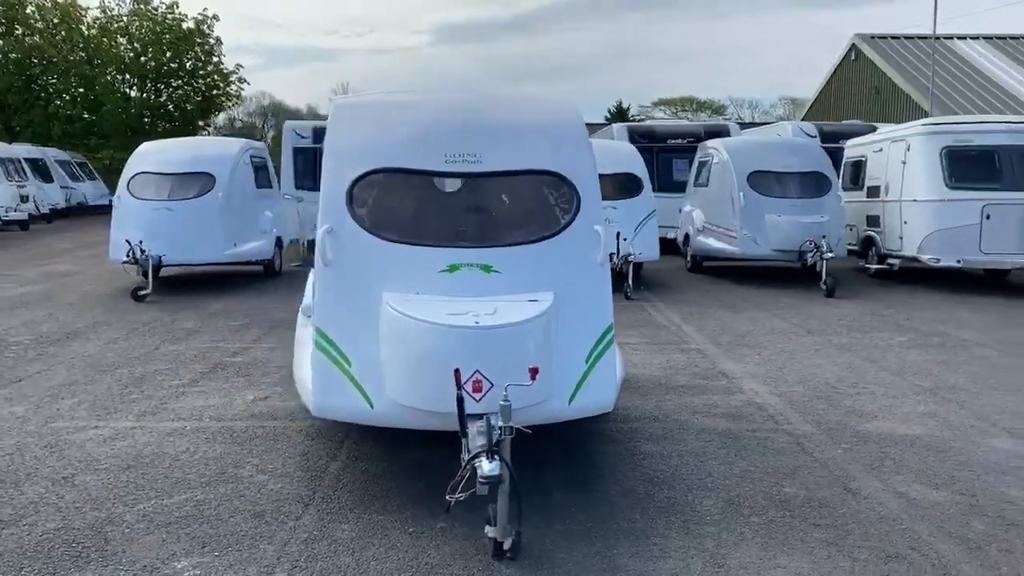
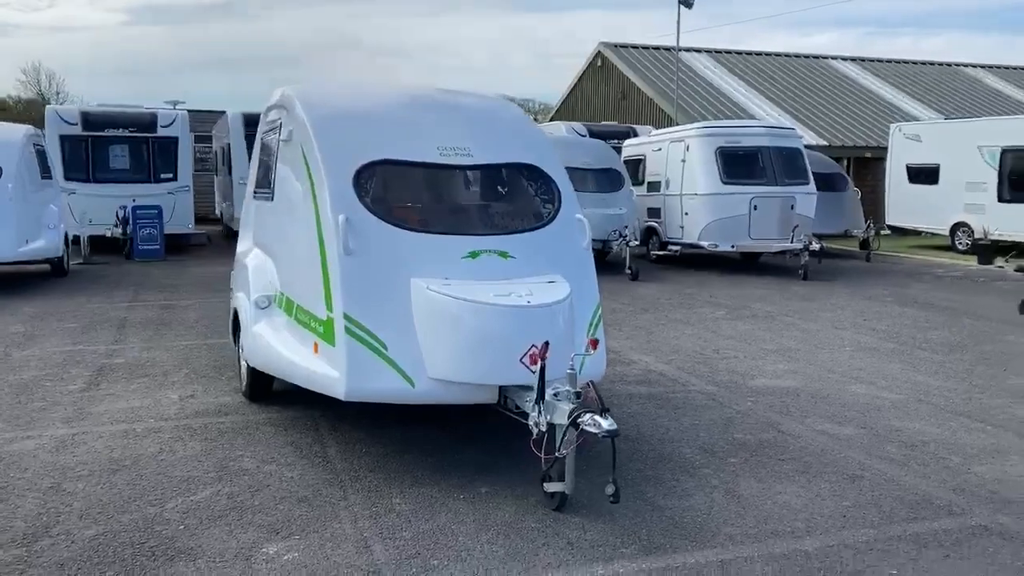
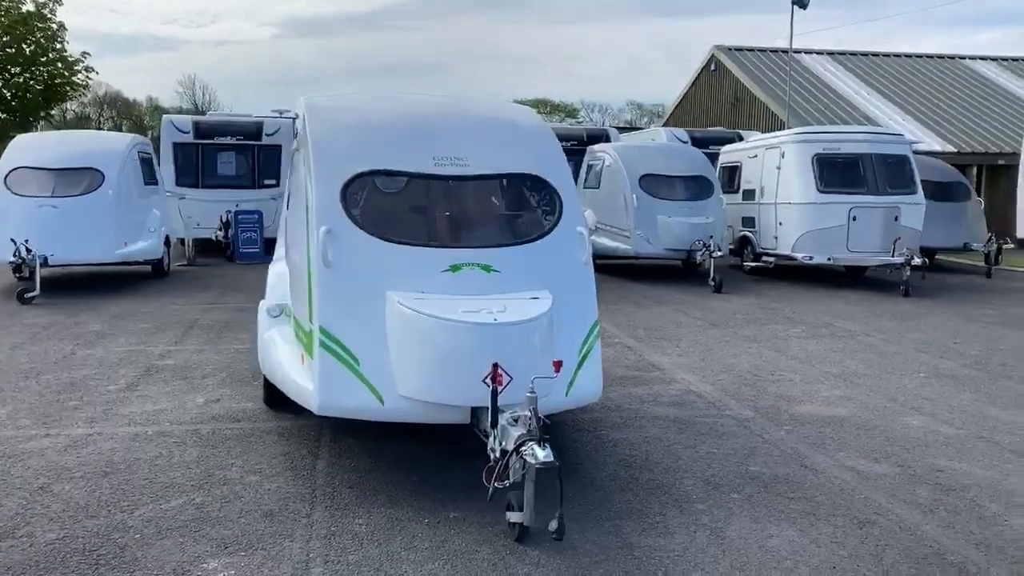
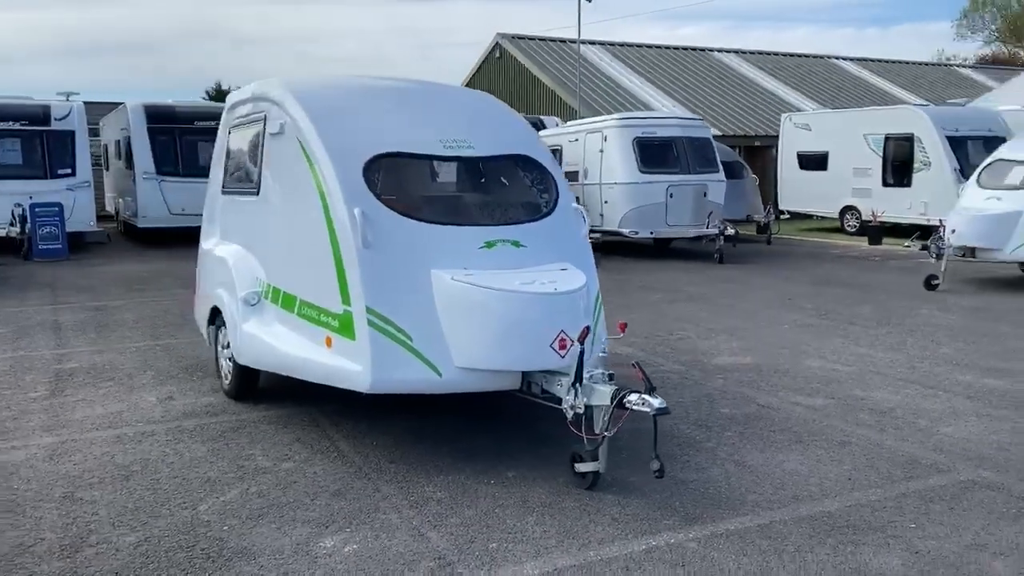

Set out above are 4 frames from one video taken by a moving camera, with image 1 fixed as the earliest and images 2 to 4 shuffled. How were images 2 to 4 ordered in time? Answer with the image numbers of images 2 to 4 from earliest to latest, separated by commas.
3, 2, 4
